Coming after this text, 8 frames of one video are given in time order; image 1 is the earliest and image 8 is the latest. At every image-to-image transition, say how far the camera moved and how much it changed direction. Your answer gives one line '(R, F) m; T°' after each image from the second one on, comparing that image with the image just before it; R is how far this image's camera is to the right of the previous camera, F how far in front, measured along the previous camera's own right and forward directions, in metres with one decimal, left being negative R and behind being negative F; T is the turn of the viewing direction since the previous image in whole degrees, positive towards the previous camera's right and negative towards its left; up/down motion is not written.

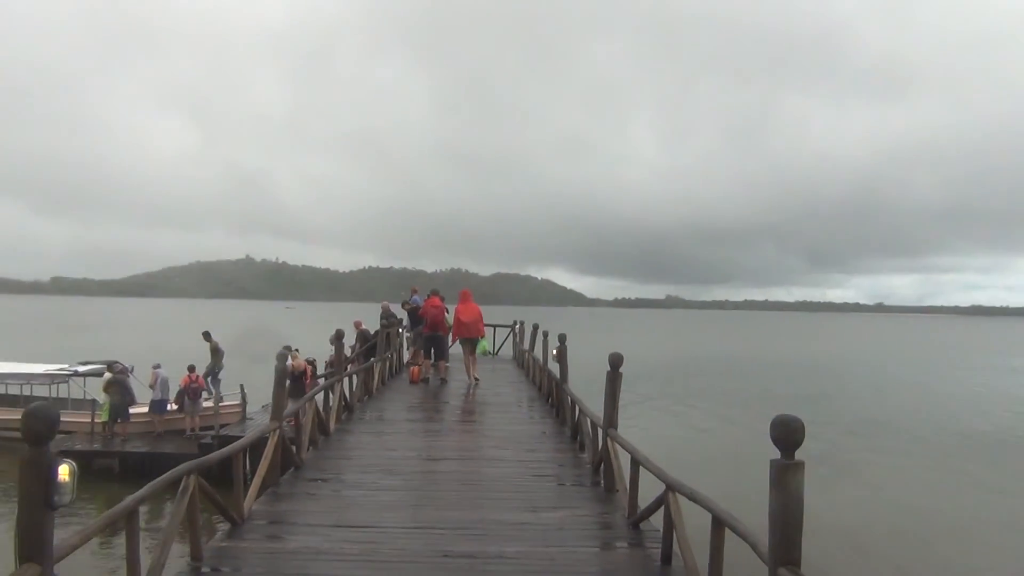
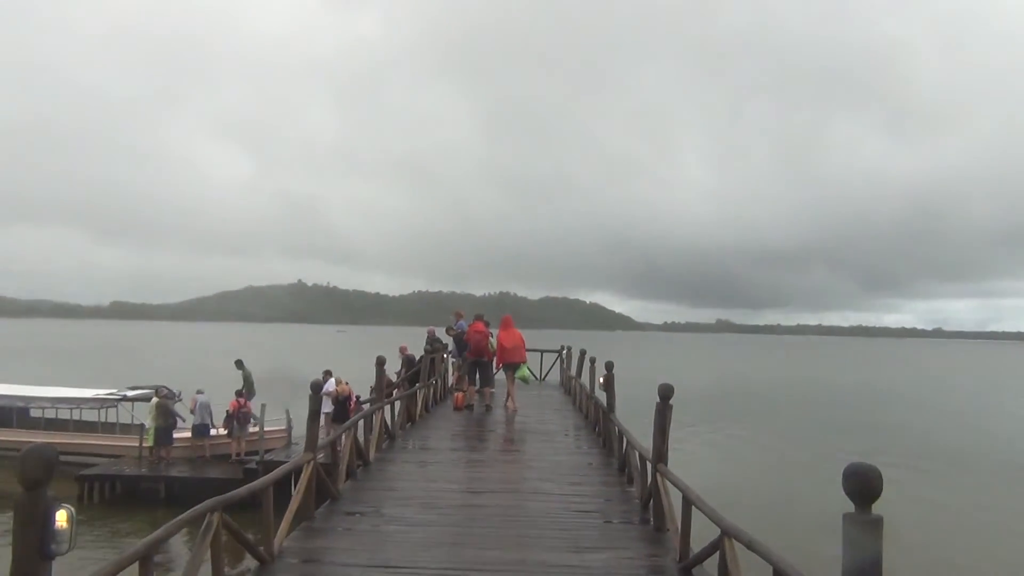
(0.0, +0.3) m; -3°
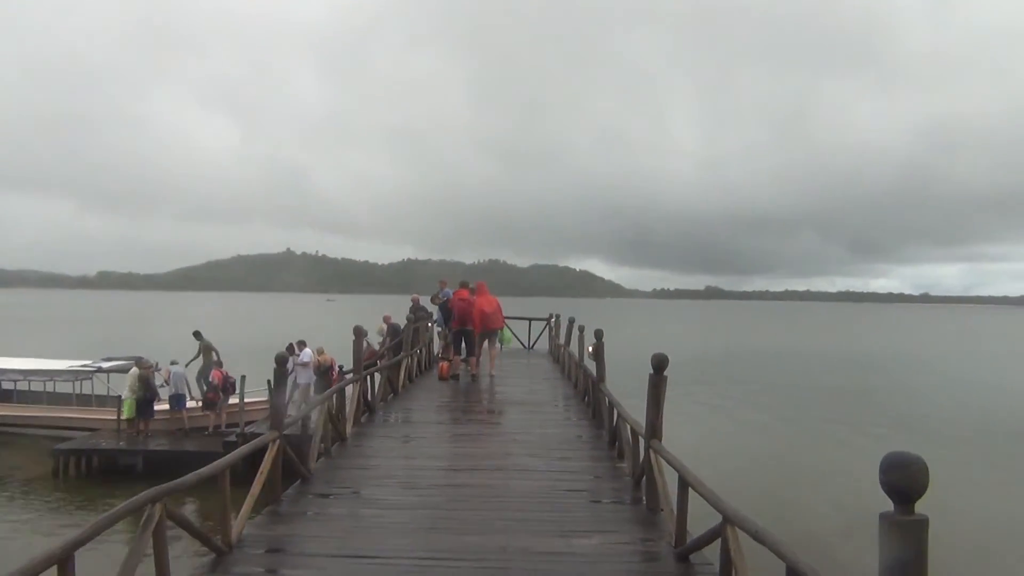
(+0.1, +0.5) m; +1°
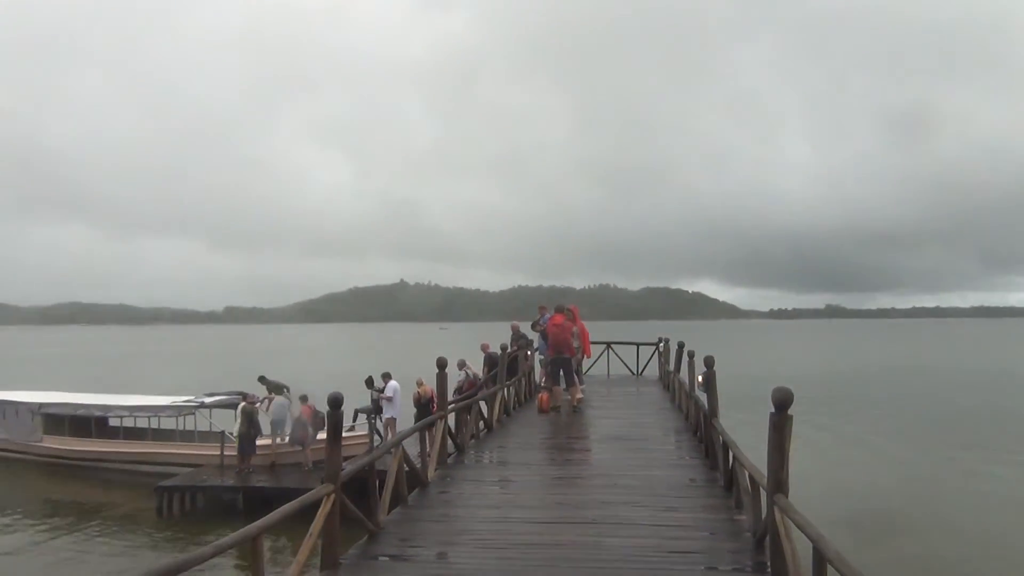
(+0.1, +0.9) m; -7°
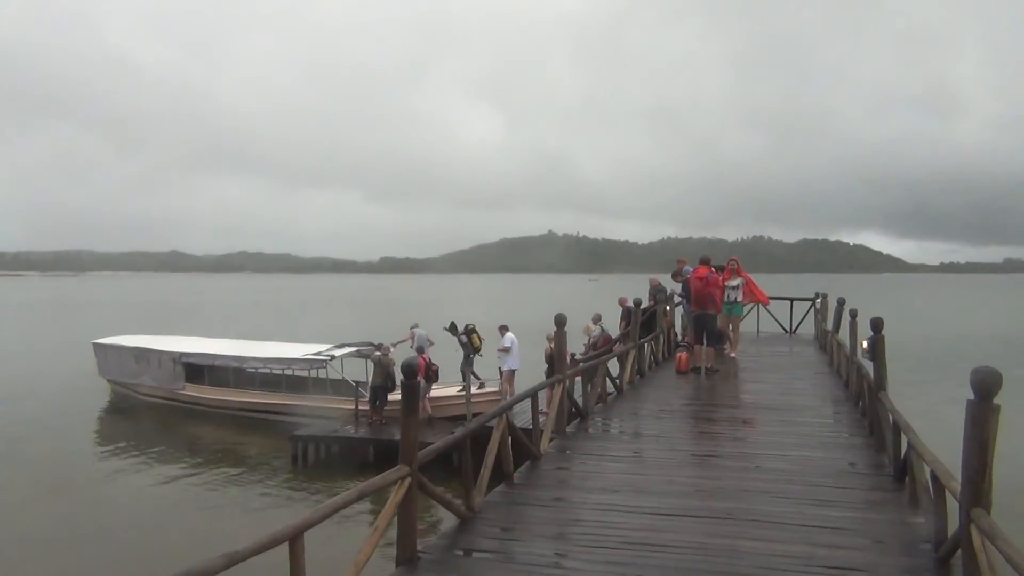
(+0.2, +1.0) m; -10°
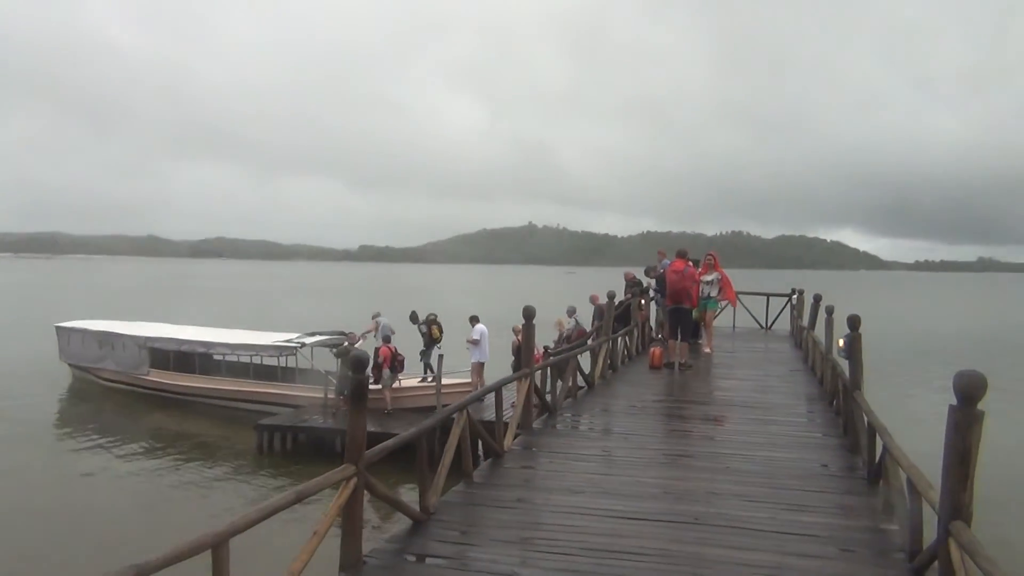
(+0.1, +0.3) m; +1°
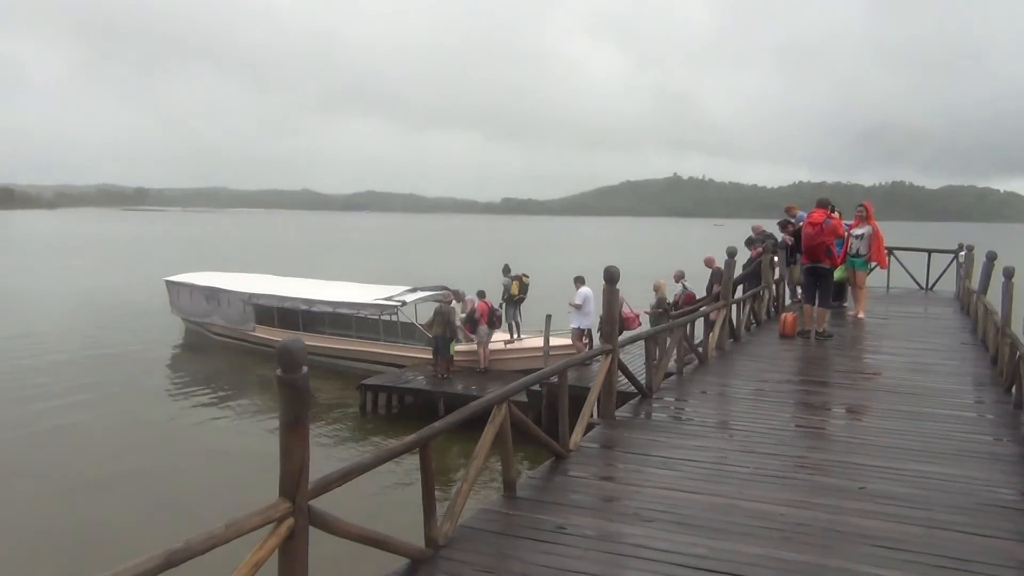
(+0.4, +1.4) m; -9°
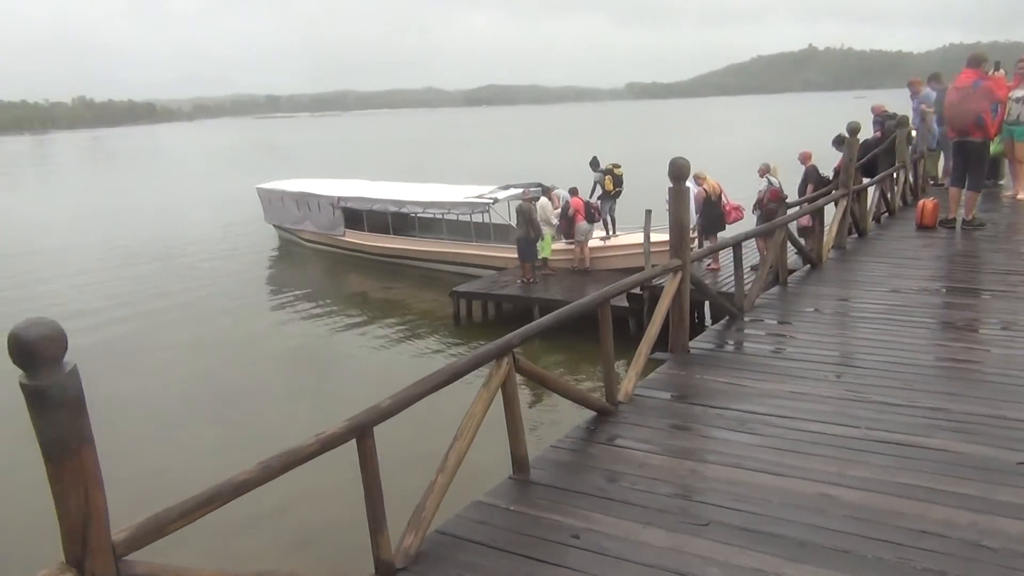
(+0.5, +1.3) m; -8°
